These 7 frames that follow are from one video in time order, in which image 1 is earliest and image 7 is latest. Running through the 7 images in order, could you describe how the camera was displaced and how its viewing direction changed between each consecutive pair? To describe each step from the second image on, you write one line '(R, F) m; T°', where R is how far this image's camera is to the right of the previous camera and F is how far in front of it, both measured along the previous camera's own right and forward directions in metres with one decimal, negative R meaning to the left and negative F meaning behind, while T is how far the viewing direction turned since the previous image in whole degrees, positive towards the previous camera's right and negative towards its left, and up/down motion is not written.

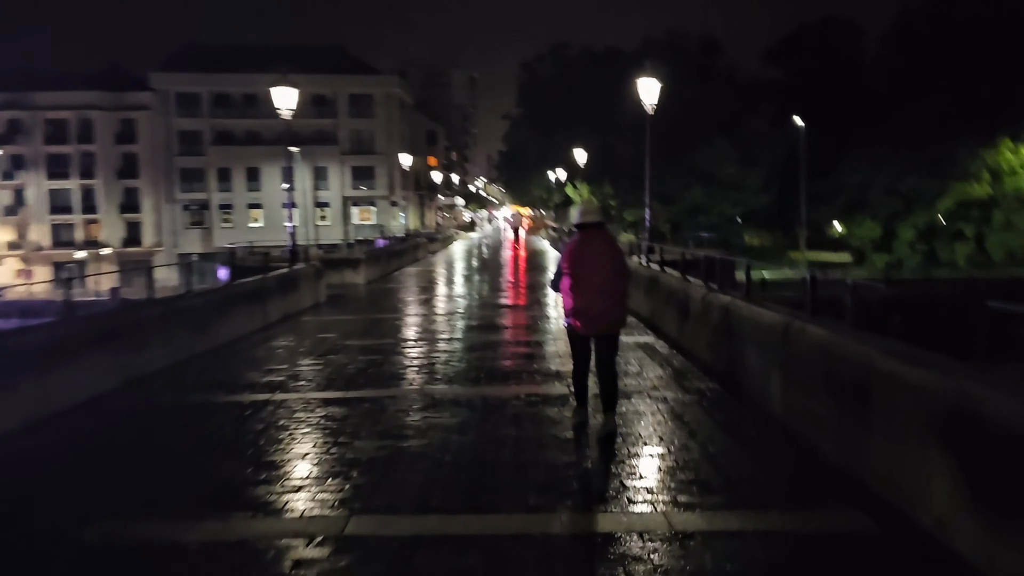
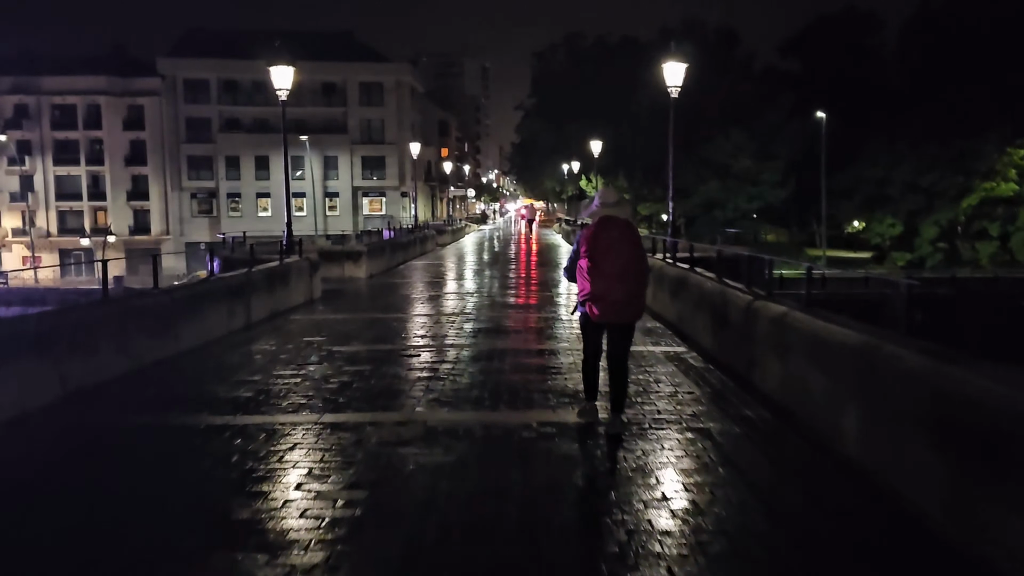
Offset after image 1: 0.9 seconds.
(0.0, +1.5) m; -1°
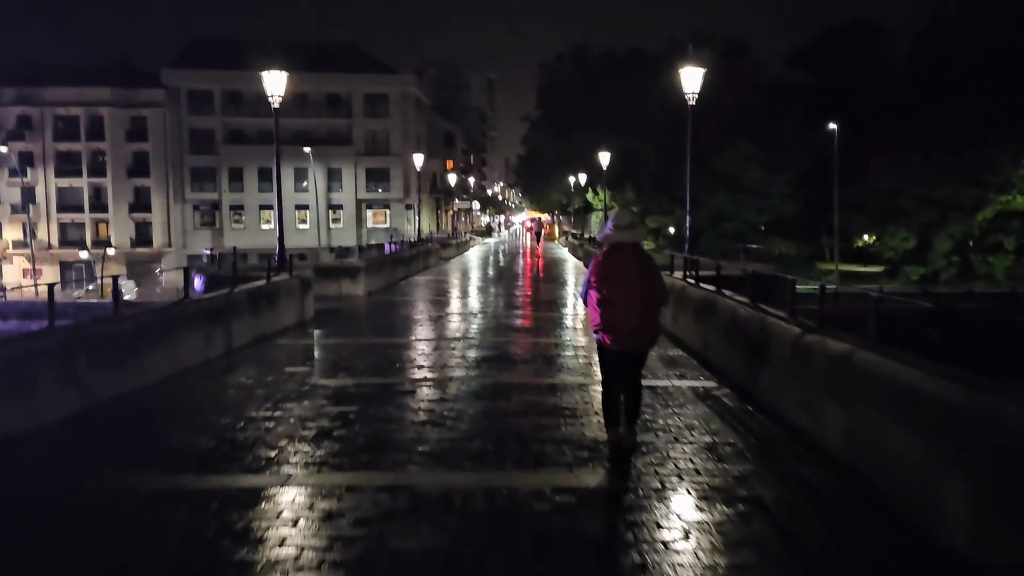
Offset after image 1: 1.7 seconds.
(0.0, +1.2) m; 0°
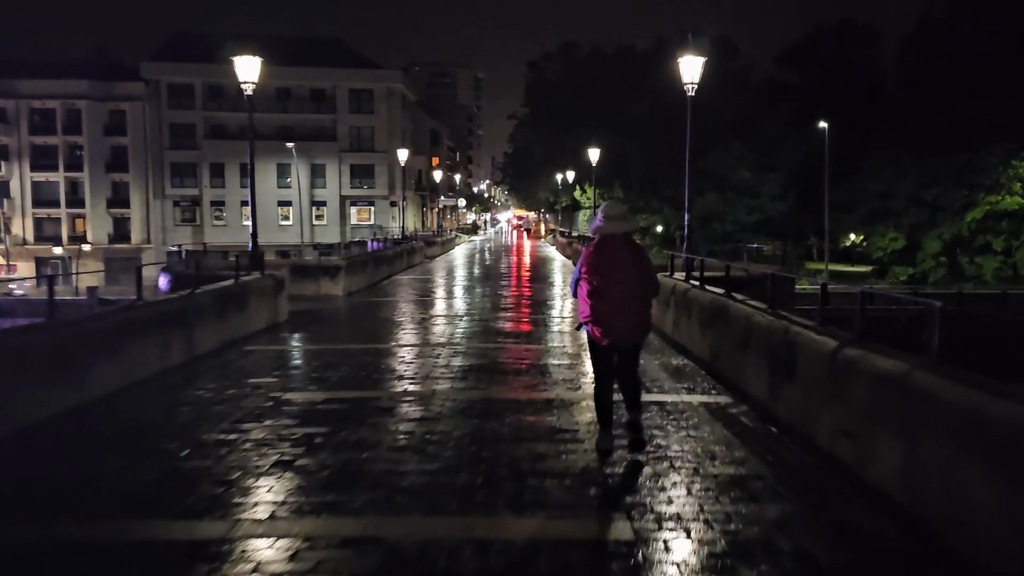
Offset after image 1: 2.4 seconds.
(-0.1, +1.0) m; +1°
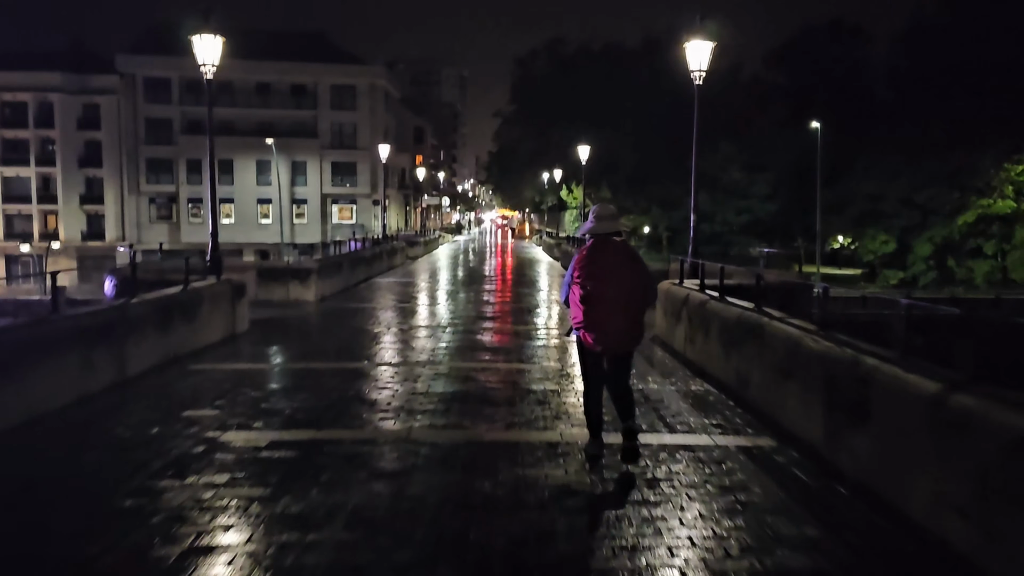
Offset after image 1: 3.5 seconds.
(-0.1, +1.6) m; +1°
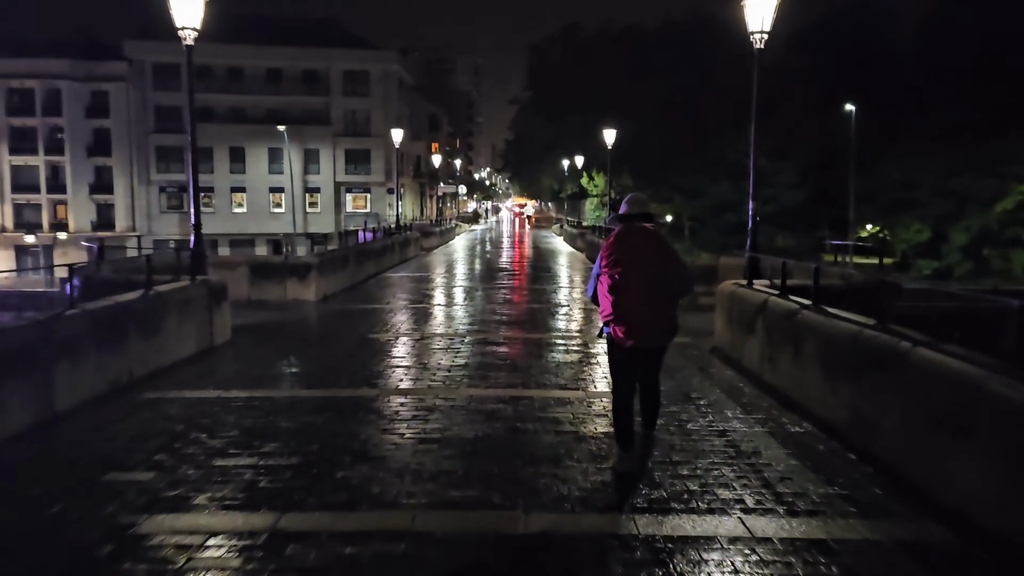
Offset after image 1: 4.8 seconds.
(-0.2, +2.2) m; -1°
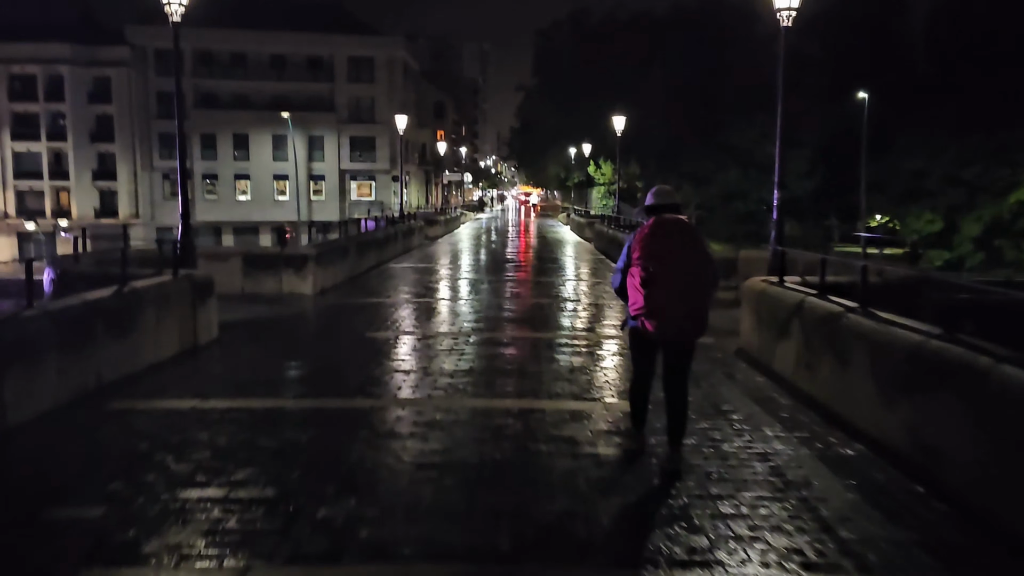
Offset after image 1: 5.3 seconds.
(0.0, +0.9) m; 0°
